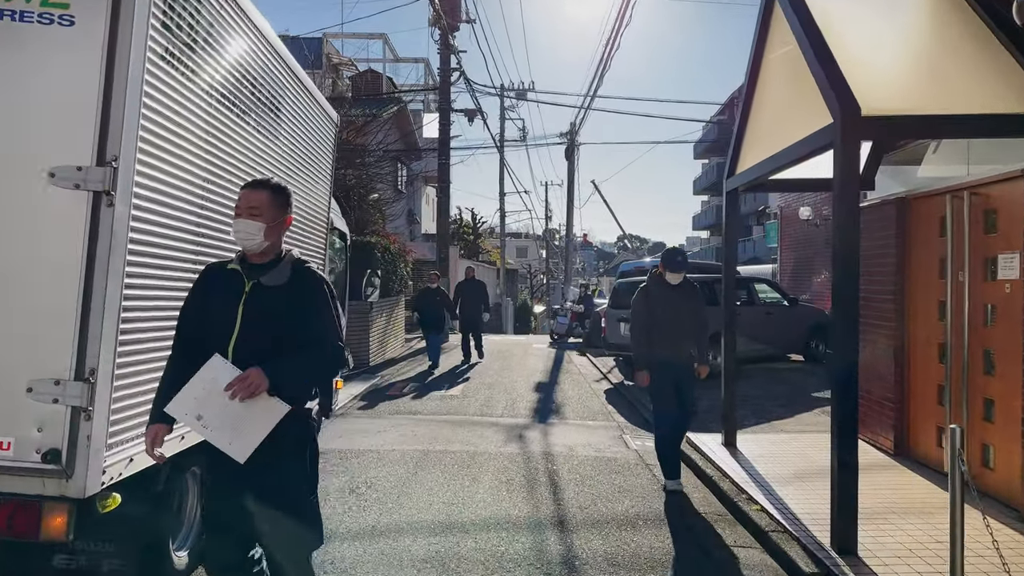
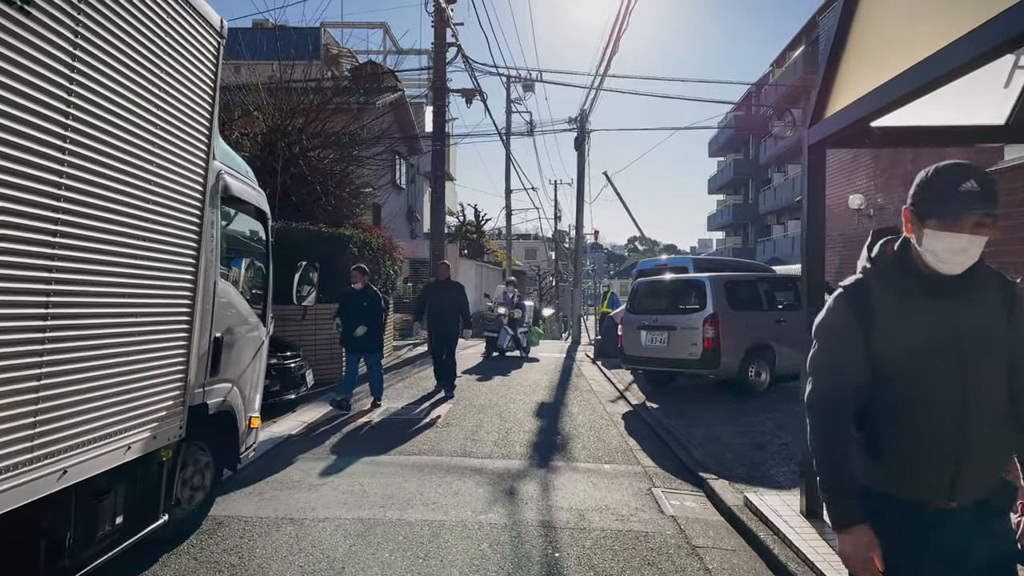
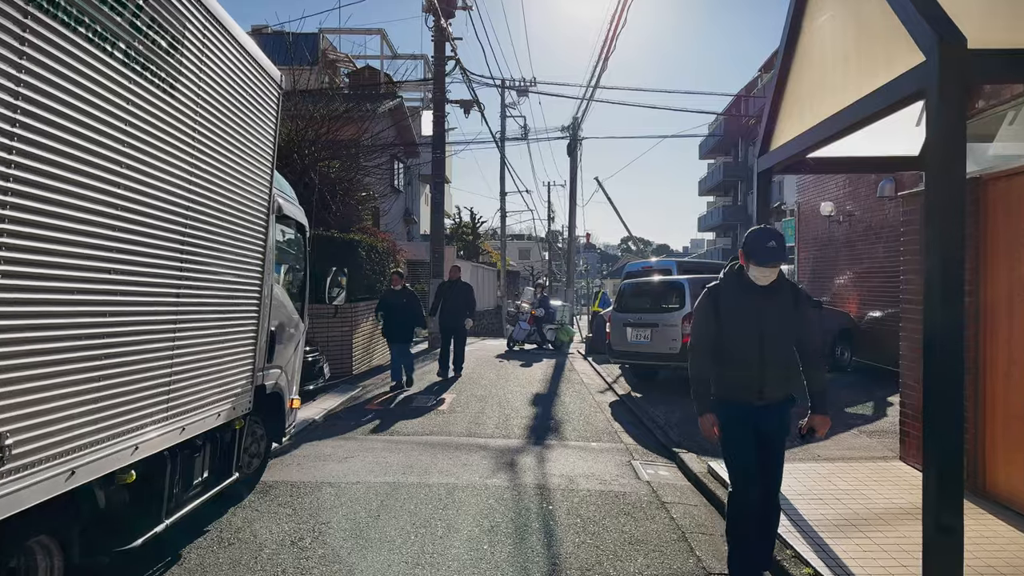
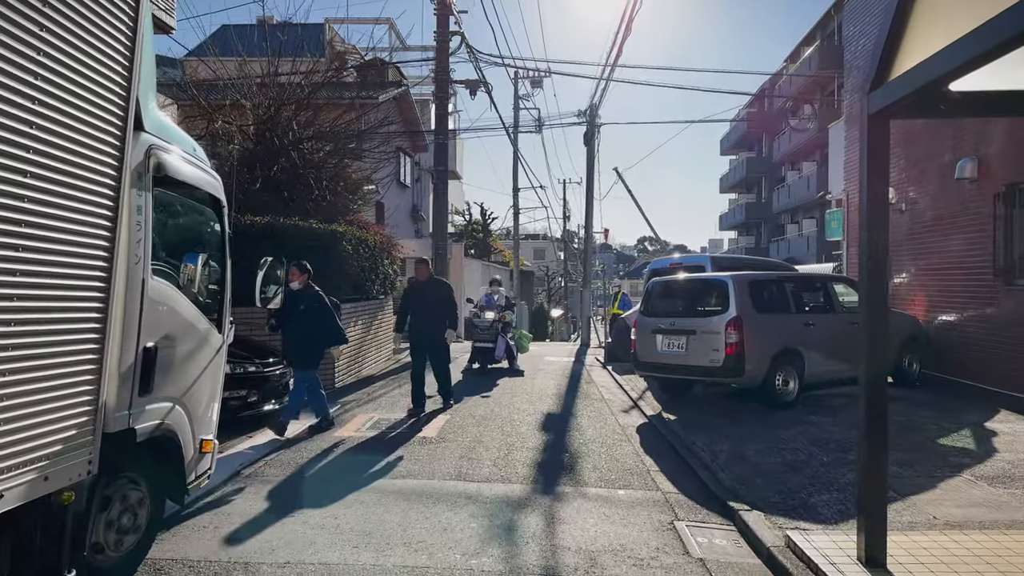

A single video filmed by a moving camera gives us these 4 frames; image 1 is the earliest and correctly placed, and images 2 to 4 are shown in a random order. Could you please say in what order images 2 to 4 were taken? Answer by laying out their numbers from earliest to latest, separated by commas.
3, 2, 4
